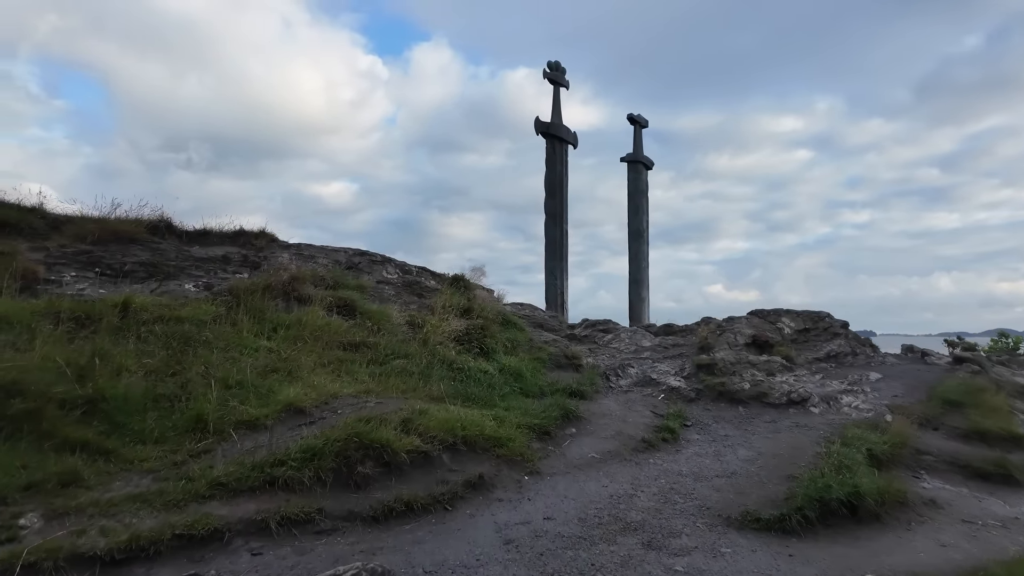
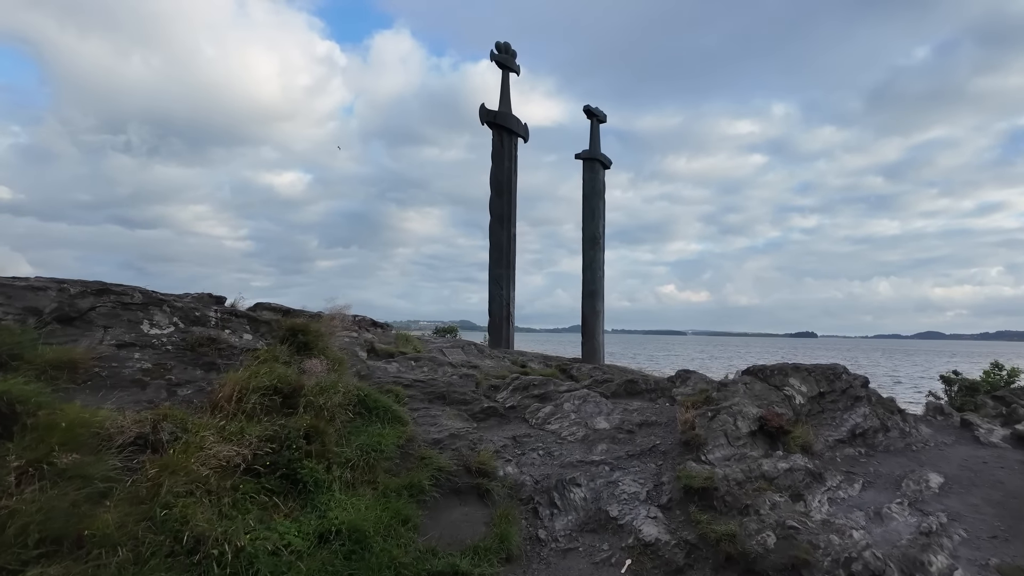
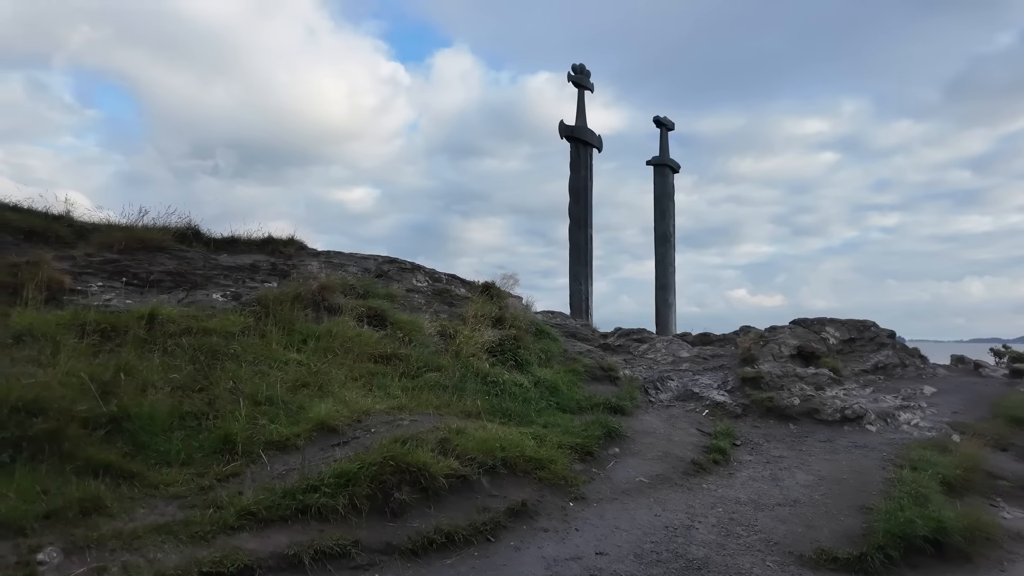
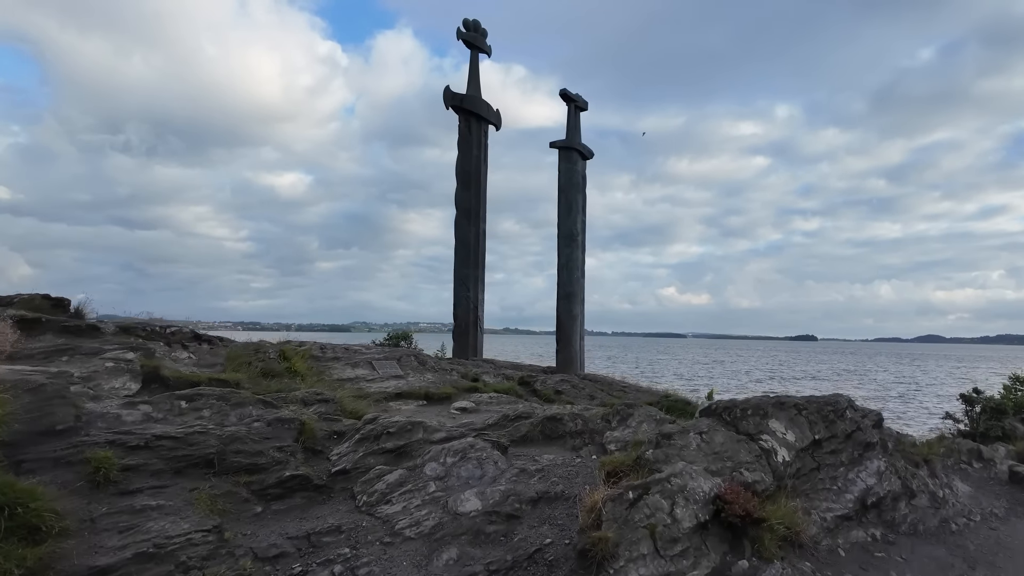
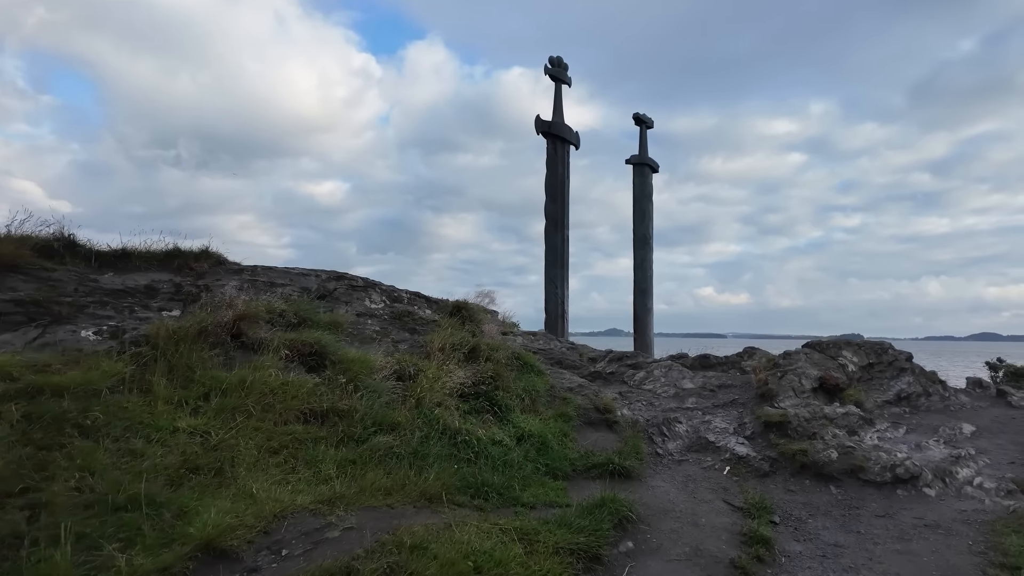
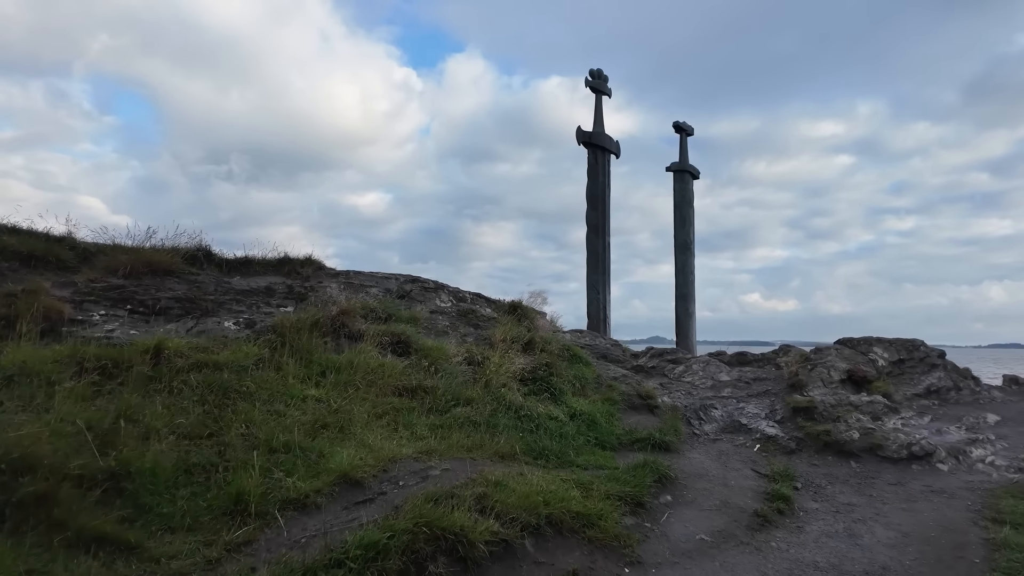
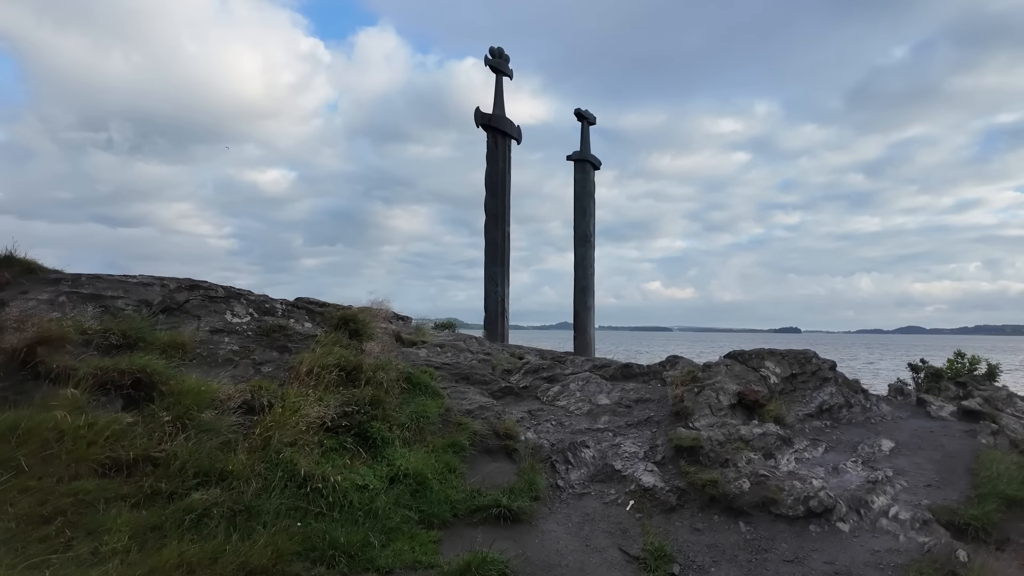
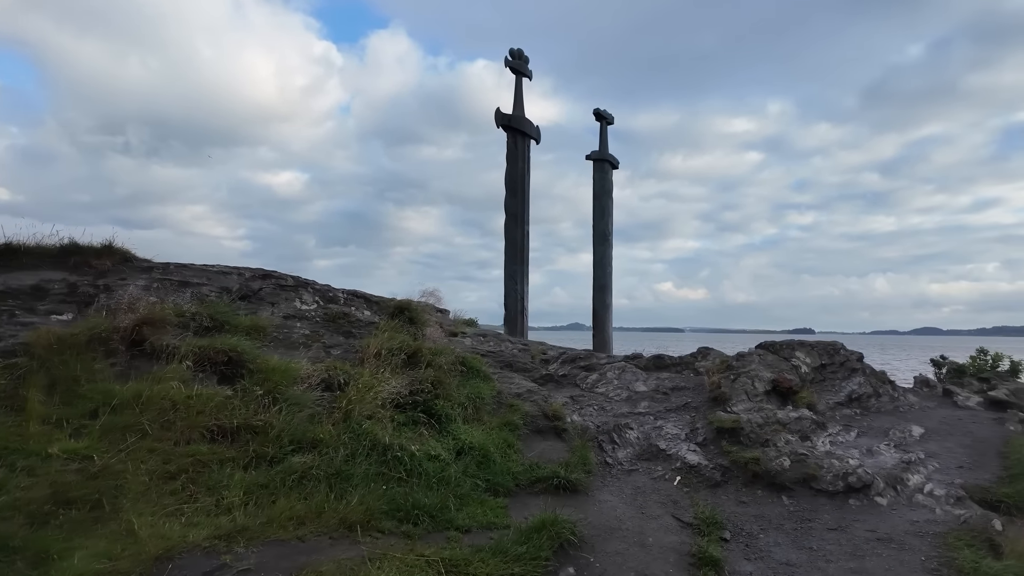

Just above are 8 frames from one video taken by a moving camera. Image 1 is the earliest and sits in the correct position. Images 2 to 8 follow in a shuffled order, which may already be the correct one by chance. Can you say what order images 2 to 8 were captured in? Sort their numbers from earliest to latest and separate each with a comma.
3, 6, 5, 8, 7, 2, 4
